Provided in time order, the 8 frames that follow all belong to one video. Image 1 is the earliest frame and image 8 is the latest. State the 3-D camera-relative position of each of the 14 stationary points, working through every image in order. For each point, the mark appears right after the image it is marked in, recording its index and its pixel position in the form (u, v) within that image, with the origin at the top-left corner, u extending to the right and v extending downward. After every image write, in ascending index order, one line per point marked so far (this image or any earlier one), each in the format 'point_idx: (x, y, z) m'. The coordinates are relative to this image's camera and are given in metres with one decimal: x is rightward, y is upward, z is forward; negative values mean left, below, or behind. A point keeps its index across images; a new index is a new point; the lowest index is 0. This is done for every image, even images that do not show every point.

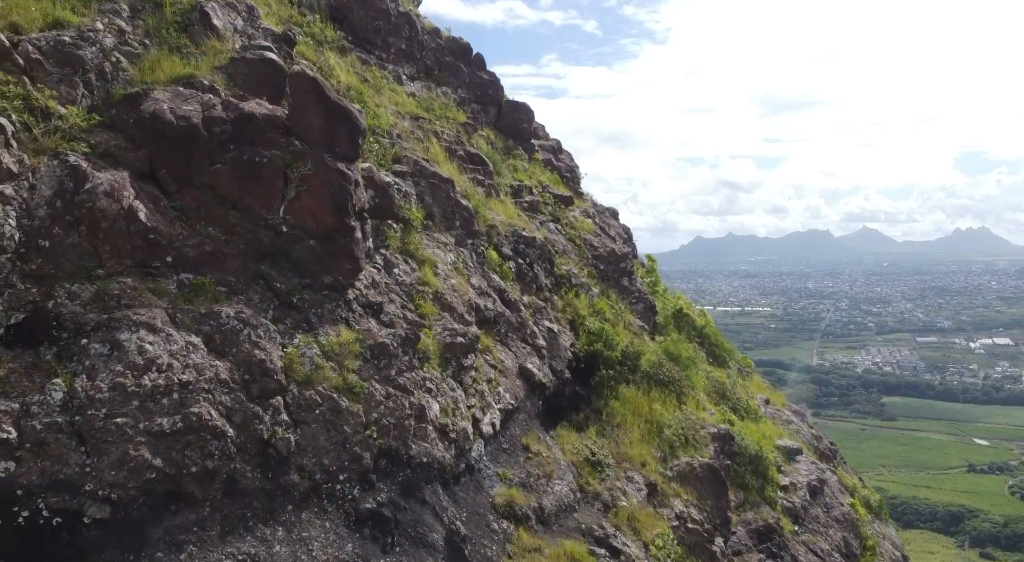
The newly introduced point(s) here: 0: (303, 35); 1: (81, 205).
0: (-3.5, +4.2, +14.5) m
1: (-3.3, +0.6, +6.5) m
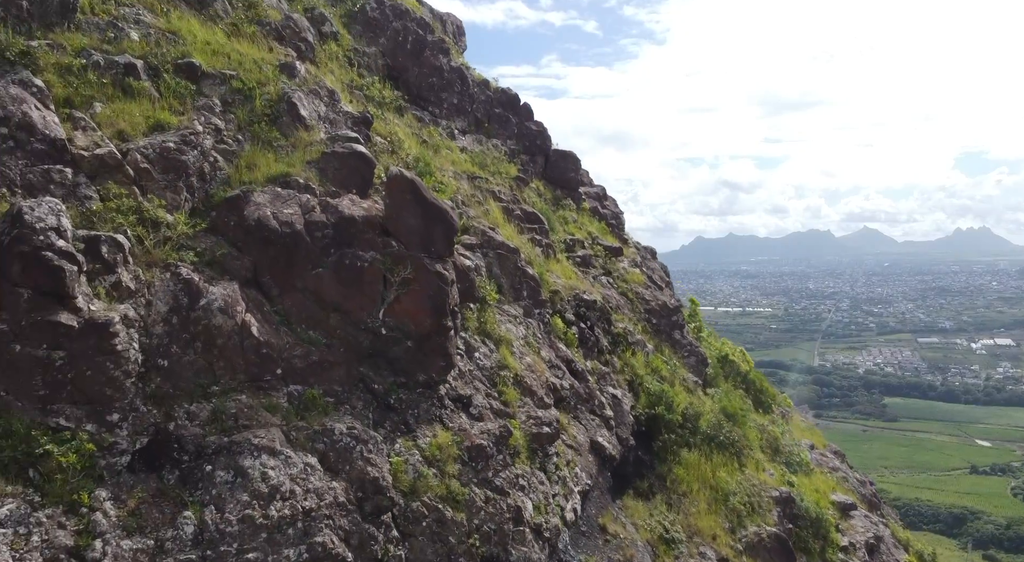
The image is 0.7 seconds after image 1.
0: (-2.5, +3.1, +14.6) m
1: (-2.4, -0.3, +6.6) m
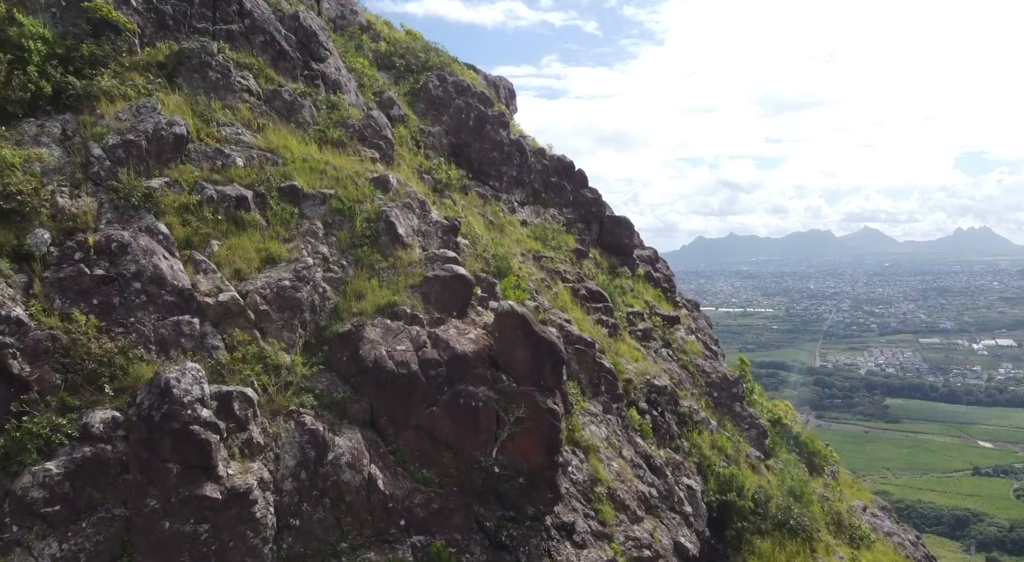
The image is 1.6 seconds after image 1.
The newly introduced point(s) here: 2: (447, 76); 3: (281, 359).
0: (-1.4, +1.7, +14.8) m
1: (-1.4, -1.5, +6.6) m
2: (-1.3, +4.1, +17.3) m
3: (-1.9, -0.7, +7.3) m
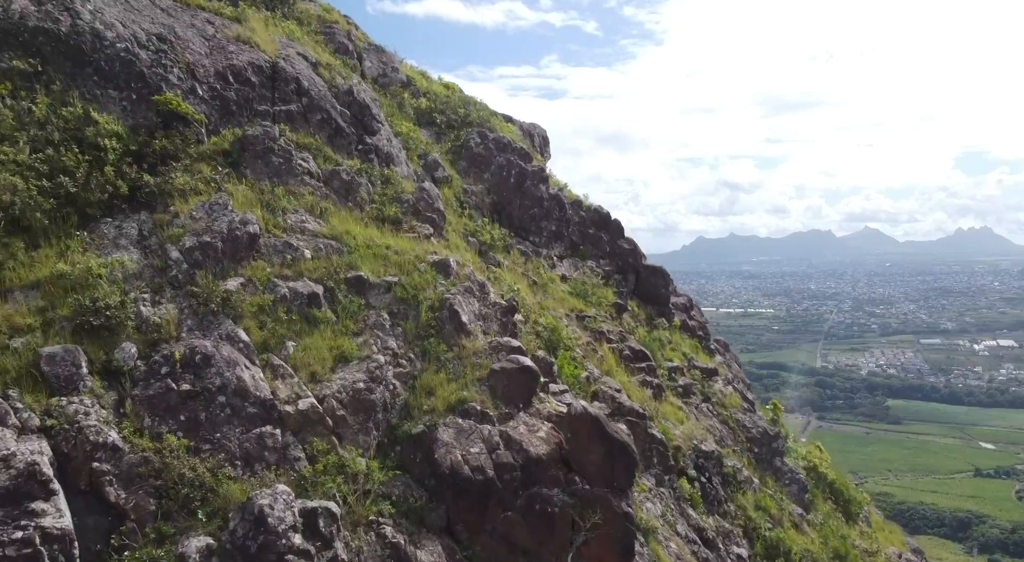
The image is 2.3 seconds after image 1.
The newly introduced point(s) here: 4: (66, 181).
0: (-0.6, +0.7, +14.8) m
1: (-0.8, -2.4, +6.6) m
2: (-0.5, +3.0, +17.4) m
3: (-1.3, -1.6, +7.3) m
4: (-4.1, +0.9, +8.0) m
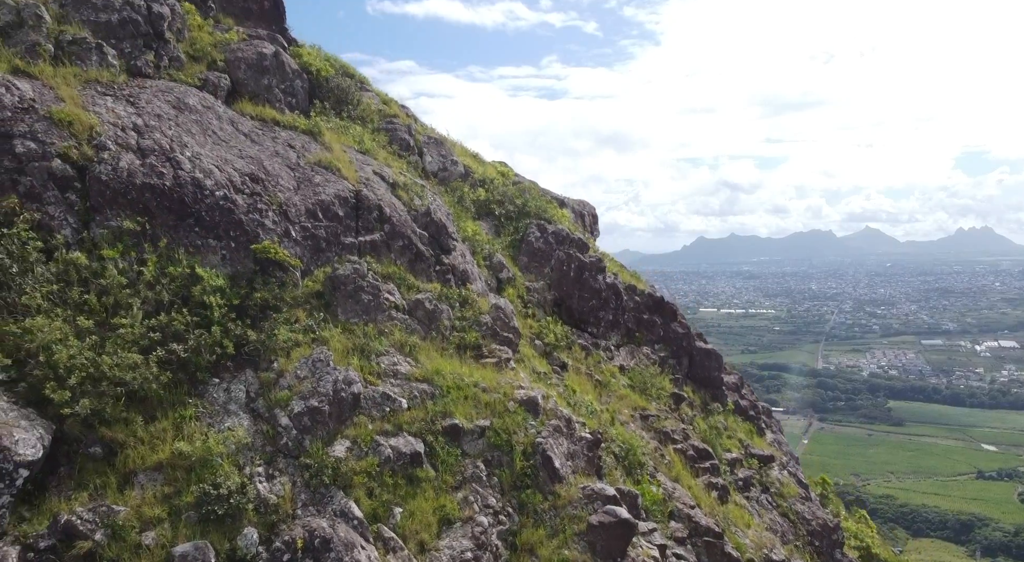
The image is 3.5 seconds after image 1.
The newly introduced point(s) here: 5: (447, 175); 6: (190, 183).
0: (+0.5, -1.1, +14.9) m
1: (+0.1, -3.9, +6.6) m
2: (+0.7, +1.1, +17.5) m
3: (-0.3, -3.1, +7.3) m
4: (-3.1, -0.6, +8.1) m
5: (-1.3, +2.1, +17.4) m
6: (-3.5, +1.1, +9.4) m
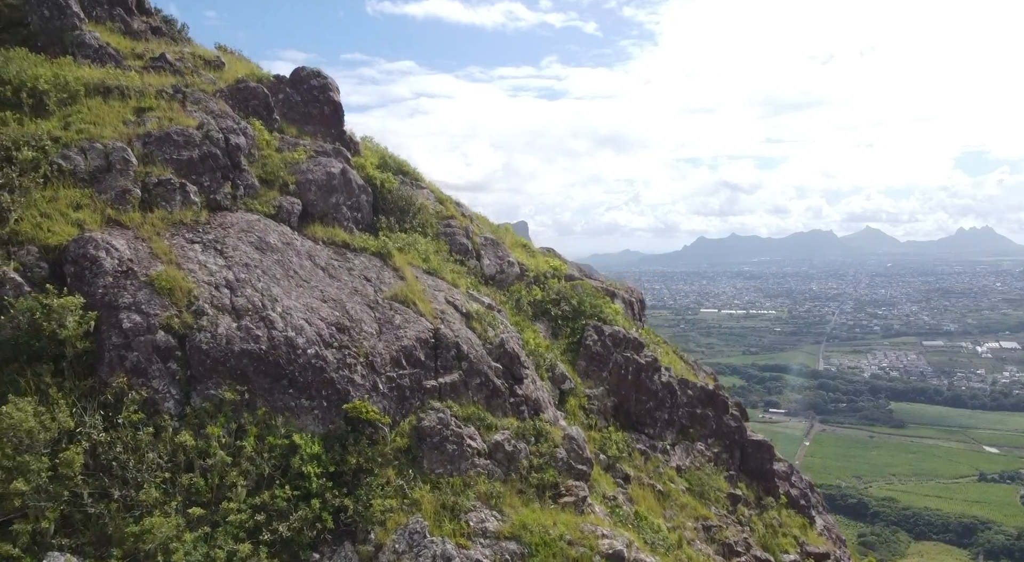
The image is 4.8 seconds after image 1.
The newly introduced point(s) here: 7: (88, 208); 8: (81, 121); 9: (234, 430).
0: (+1.6, -3.1, +14.9) m
1: (+1.1, -5.5, +6.5) m
2: (+1.9, -0.9, +17.6) m
3: (+0.6, -4.8, +7.2) m
4: (-2.2, -2.3, +8.2) m
5: (-0.2, +0.1, +17.5) m
6: (-2.5, -0.7, +9.6) m
7: (-5.2, +0.9, +10.6) m
8: (-6.0, +2.2, +12.0) m
9: (-2.8, -1.5, +8.7) m
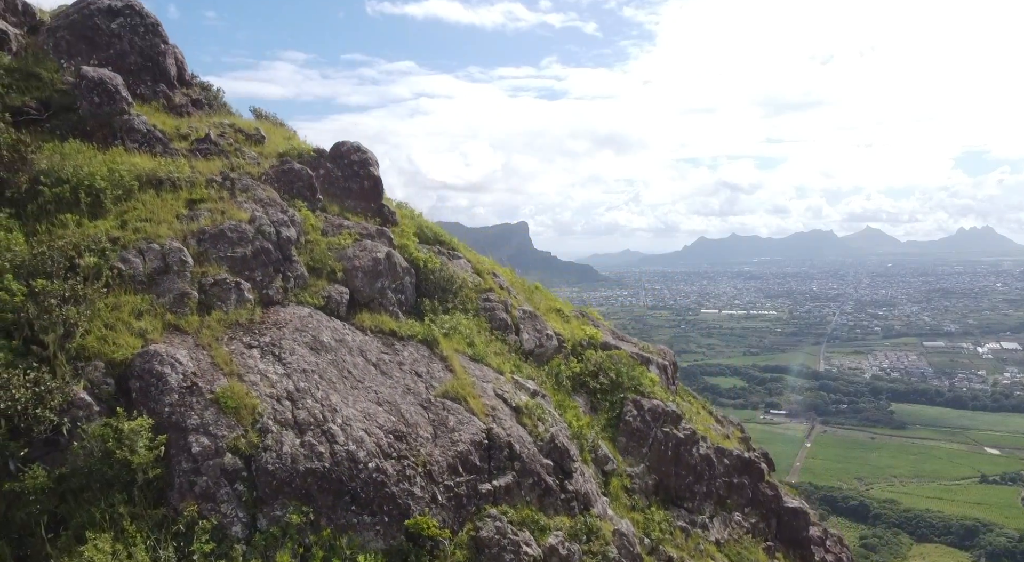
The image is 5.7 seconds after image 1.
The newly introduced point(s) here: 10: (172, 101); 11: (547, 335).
0: (+2.4, -4.5, +14.8) m
1: (+1.7, -6.7, +6.3) m
2: (+2.6, -2.4, +17.6) m
3: (+1.3, -6.0, +7.1) m
4: (-1.5, -3.6, +8.2) m
5: (+0.6, -1.4, +17.5) m
6: (-1.8, -2.0, +9.6) m
7: (-4.5, -0.4, +10.7) m
8: (-5.3, +0.9, +12.2) m
9: (-2.1, -2.8, +8.7) m
10: (-7.0, +3.7, +17.7) m
11: (+0.7, -1.1, +17.9) m
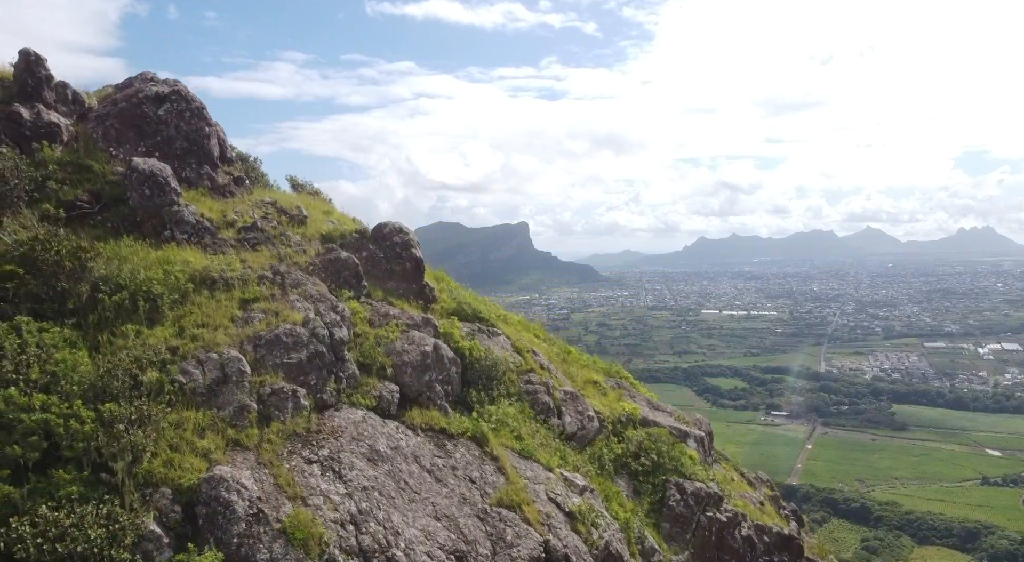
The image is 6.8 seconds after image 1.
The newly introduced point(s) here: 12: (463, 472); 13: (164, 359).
0: (+3.2, -6.1, +14.6) m
1: (+2.4, -8.1, +6.1) m
2: (+3.5, -4.1, +17.5) m
3: (+2.0, -7.3, +6.9) m
4: (-0.8, -5.0, +8.1) m
5: (+1.5, -3.1, +17.5) m
6: (-1.1, -3.4, +9.6) m
7: (-3.8, -1.9, +10.8) m
8: (-4.5, -0.6, +12.3) m
9: (-1.4, -4.2, +8.7) m
10: (-6.1, +2.0, +17.9) m
11: (+1.5, -2.8, +17.8) m
12: (-0.7, -2.7, +12.5) m
13: (-4.6, -1.0, +11.4) m
